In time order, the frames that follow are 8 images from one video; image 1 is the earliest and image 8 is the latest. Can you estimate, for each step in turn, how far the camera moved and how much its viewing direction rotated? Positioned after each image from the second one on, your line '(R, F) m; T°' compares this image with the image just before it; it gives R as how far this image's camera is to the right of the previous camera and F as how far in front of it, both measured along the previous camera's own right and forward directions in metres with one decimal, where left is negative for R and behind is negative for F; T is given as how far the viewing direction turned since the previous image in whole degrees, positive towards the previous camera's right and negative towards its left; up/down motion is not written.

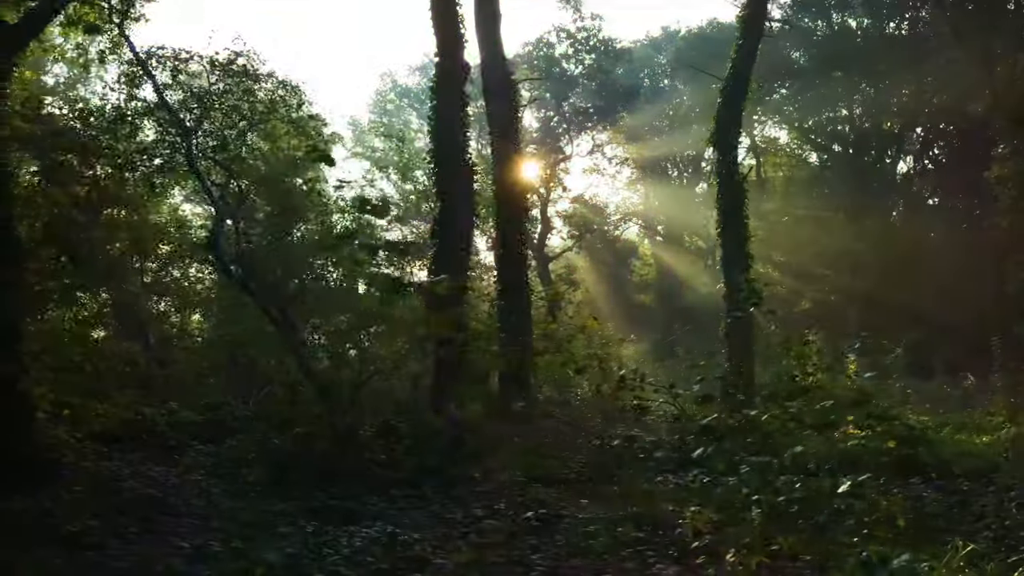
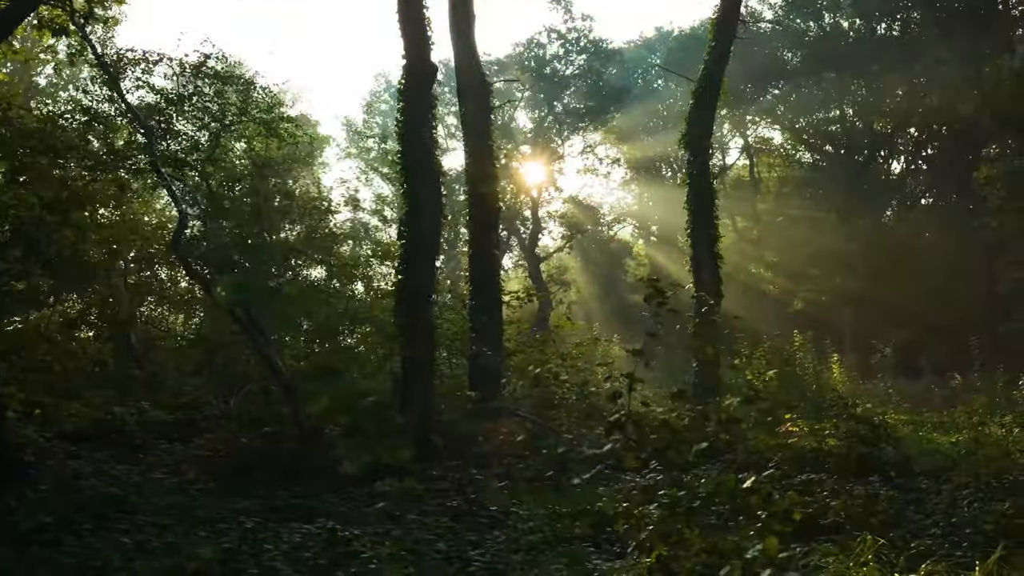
(+0.4, -0.1) m; 0°
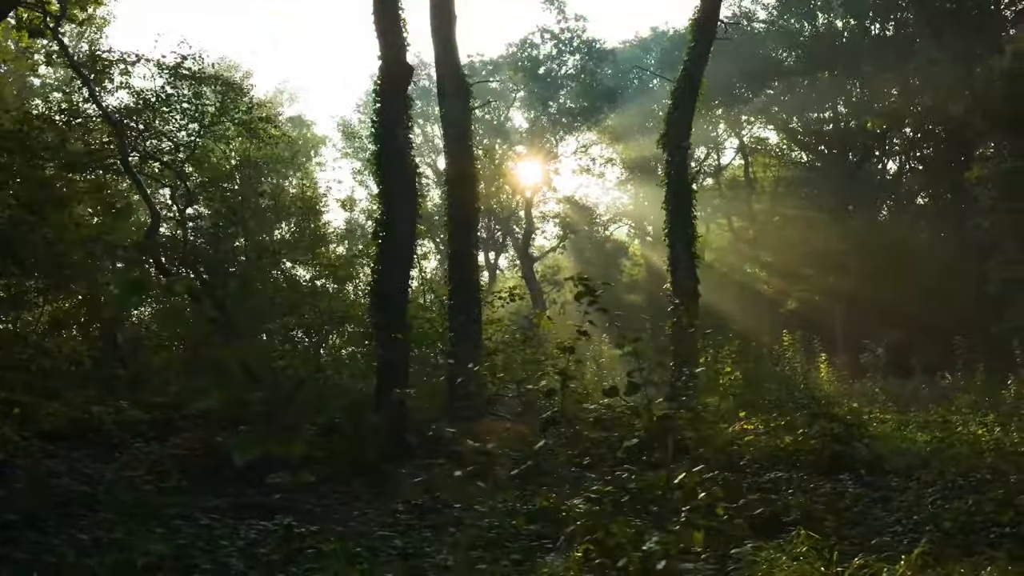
(+0.3, -0.1) m; 0°
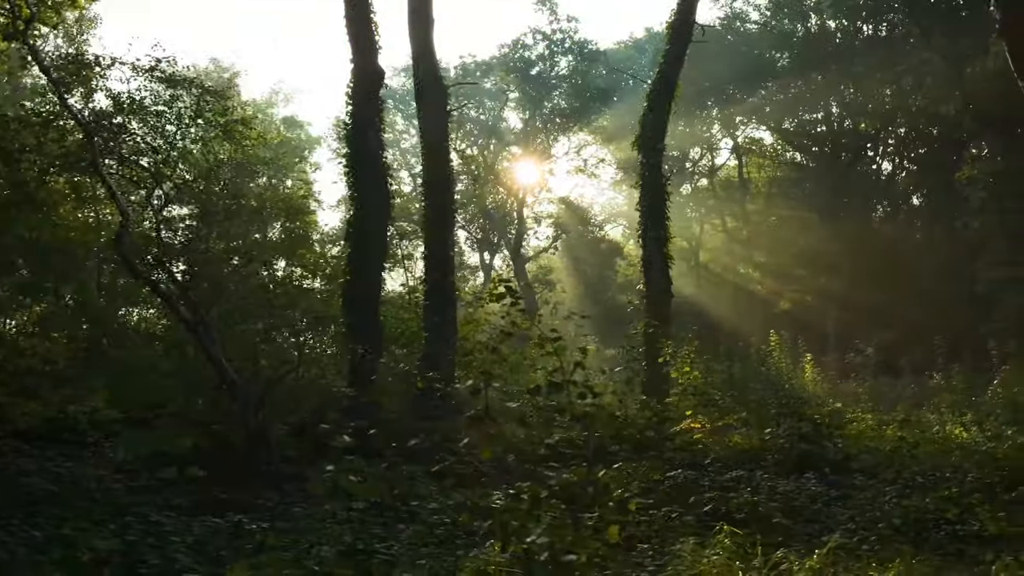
(+0.4, -0.1) m; 0°
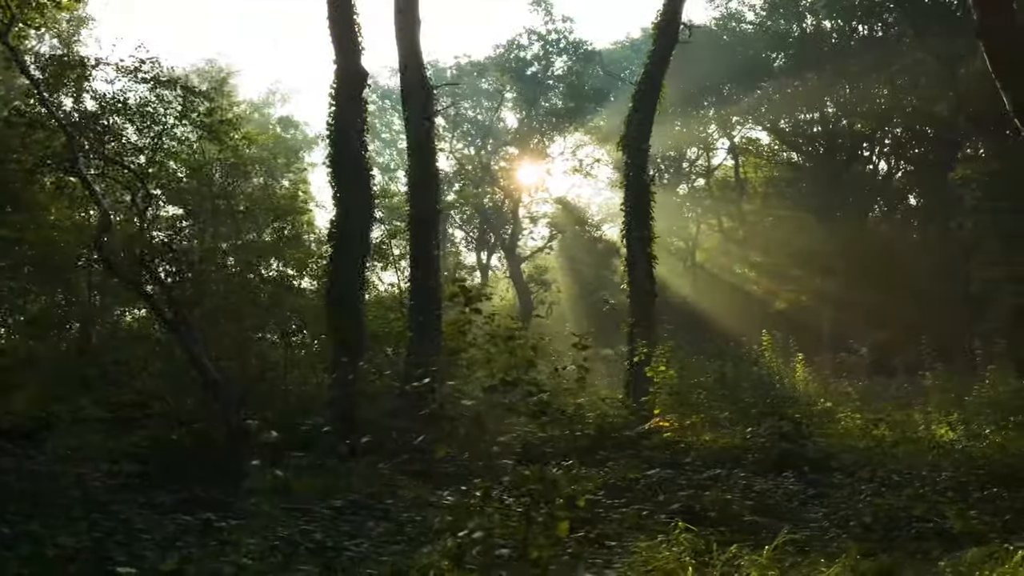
(+0.2, -0.1) m; 0°
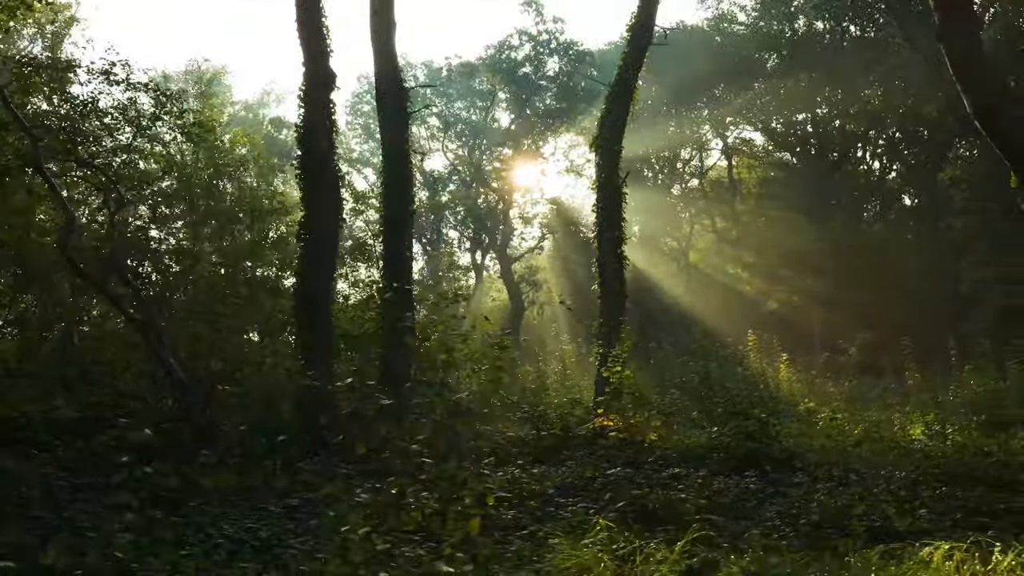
(+0.4, -0.1) m; 0°
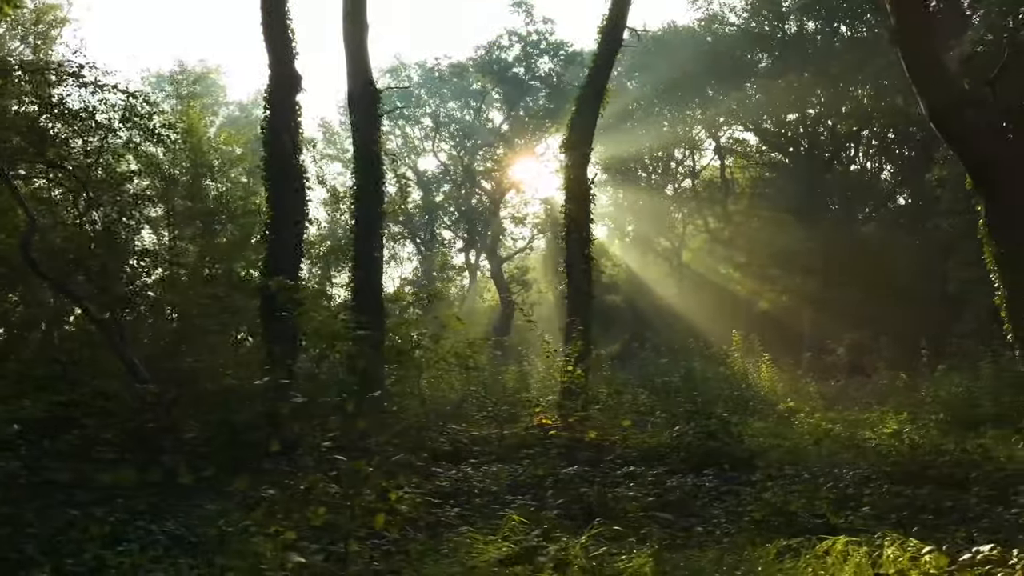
(+0.5, -0.1) m; 0°
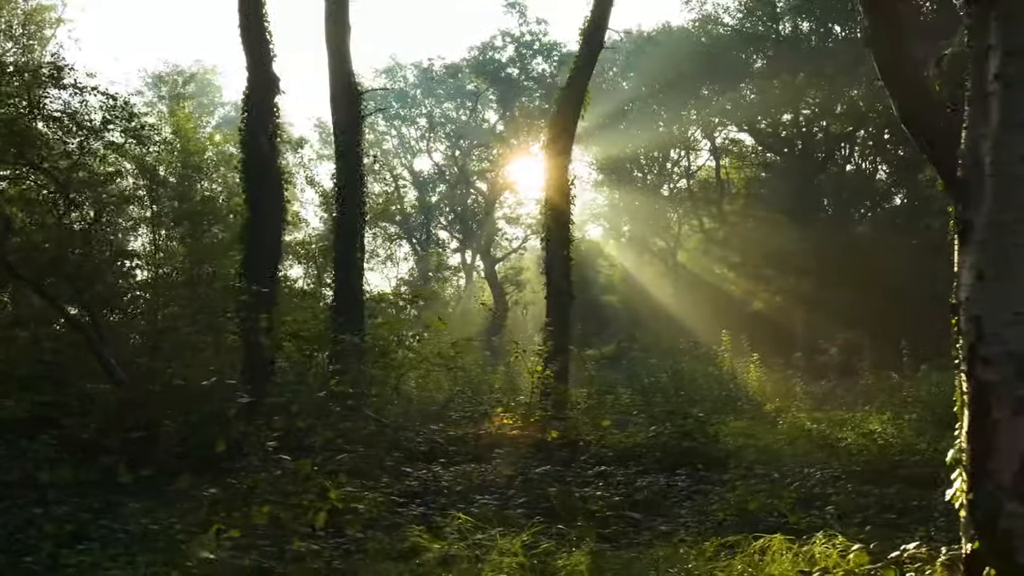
(+0.3, -0.1) m; 0°
